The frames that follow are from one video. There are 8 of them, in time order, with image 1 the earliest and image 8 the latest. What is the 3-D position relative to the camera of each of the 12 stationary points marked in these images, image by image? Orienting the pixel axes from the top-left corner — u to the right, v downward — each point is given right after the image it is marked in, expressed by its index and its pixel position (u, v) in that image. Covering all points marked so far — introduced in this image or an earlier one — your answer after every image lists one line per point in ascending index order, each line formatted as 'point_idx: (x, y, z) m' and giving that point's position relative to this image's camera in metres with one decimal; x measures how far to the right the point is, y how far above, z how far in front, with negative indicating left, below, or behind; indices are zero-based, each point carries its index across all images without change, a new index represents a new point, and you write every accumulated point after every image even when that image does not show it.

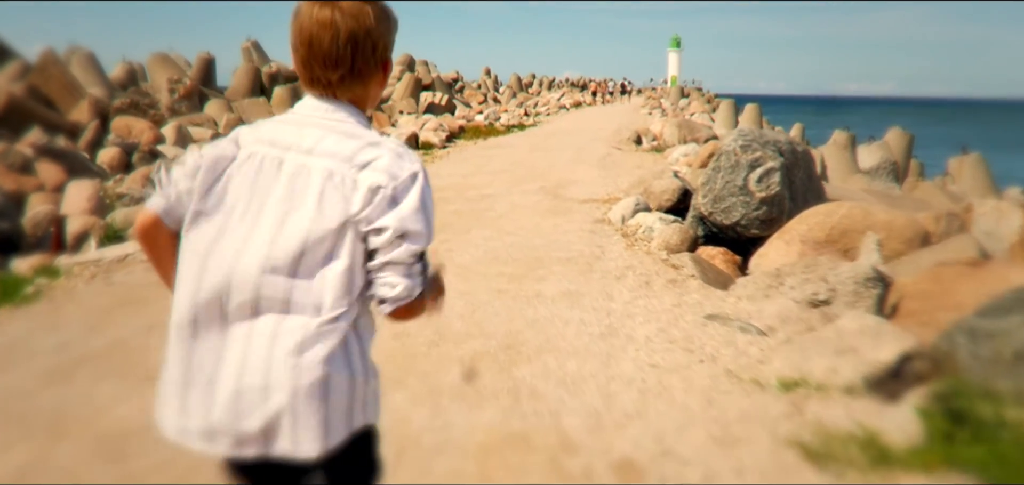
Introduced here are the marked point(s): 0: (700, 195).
0: (+1.5, +0.4, +7.9) m
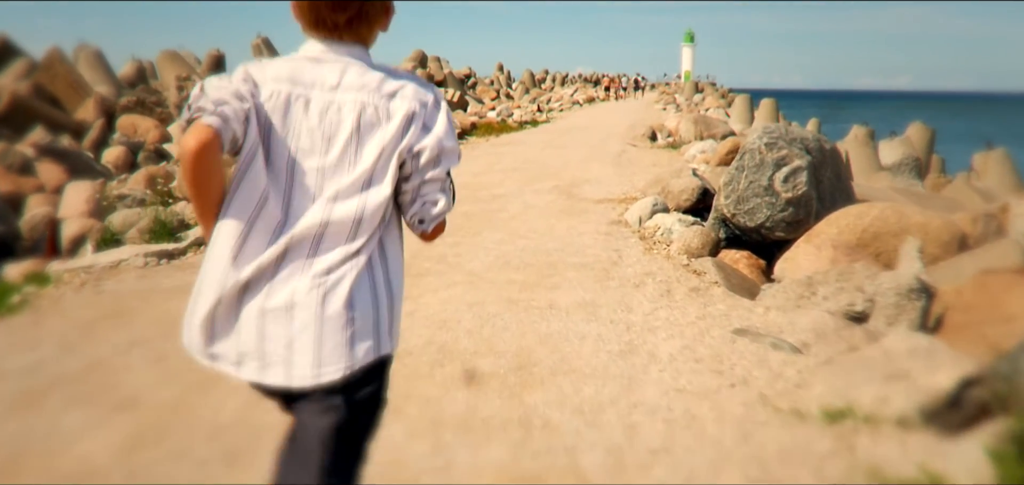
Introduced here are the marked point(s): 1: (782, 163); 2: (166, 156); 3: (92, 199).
0: (+1.5, +0.3, +7.5) m
1: (+1.9, +0.6, +7.3) m
2: (-5.6, +1.4, +16.7) m
3: (-4.3, +0.5, +10.6) m
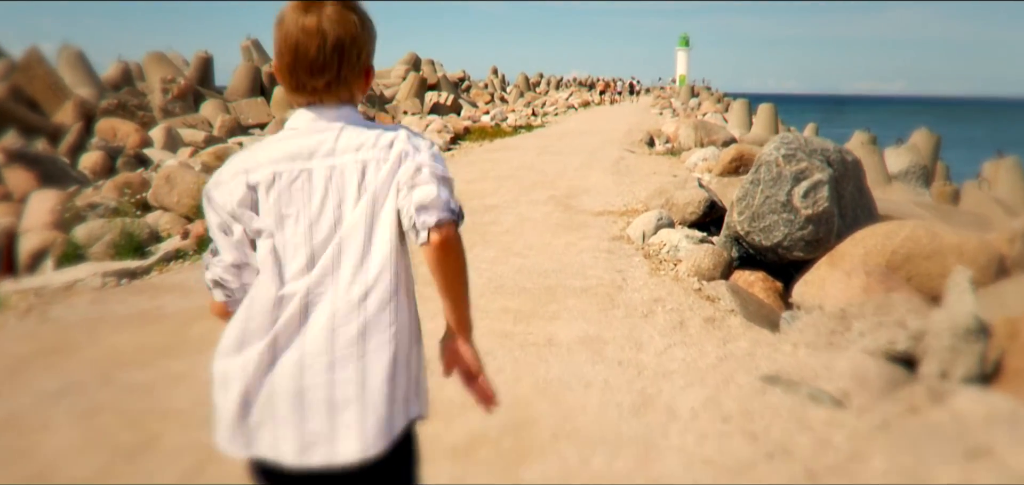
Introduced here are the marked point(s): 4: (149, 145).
0: (+1.5, +0.2, +6.9) m
1: (+1.9, +0.4, +6.7) m
2: (-5.7, +1.3, +16.1) m
3: (-4.4, +0.3, +10.0) m
4: (-6.1, +1.6, +17.3) m
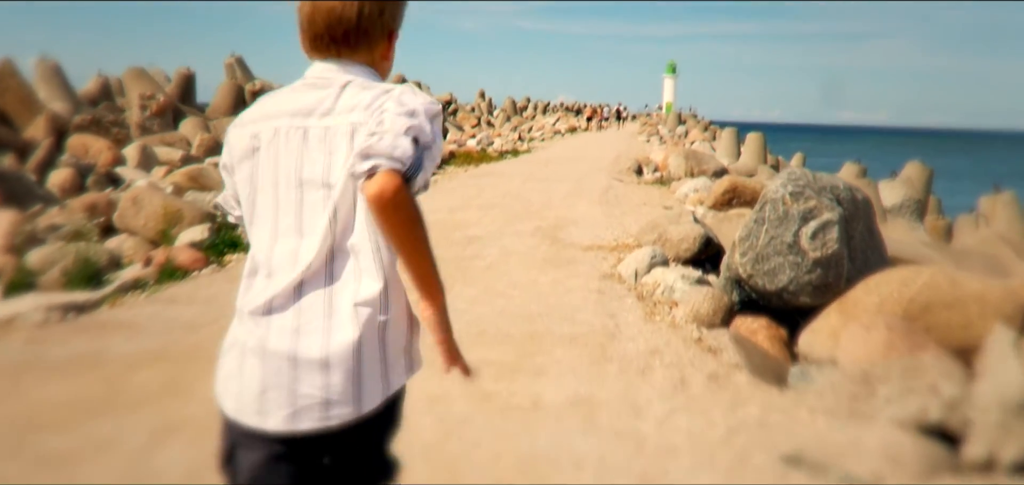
0: (+1.4, -0.1, +6.4) m
1: (+1.8, +0.2, +6.2) m
2: (-5.9, +0.9, +15.5) m
3: (-4.5, +0.1, +9.3) m
4: (-6.3, +1.3, +16.7) m
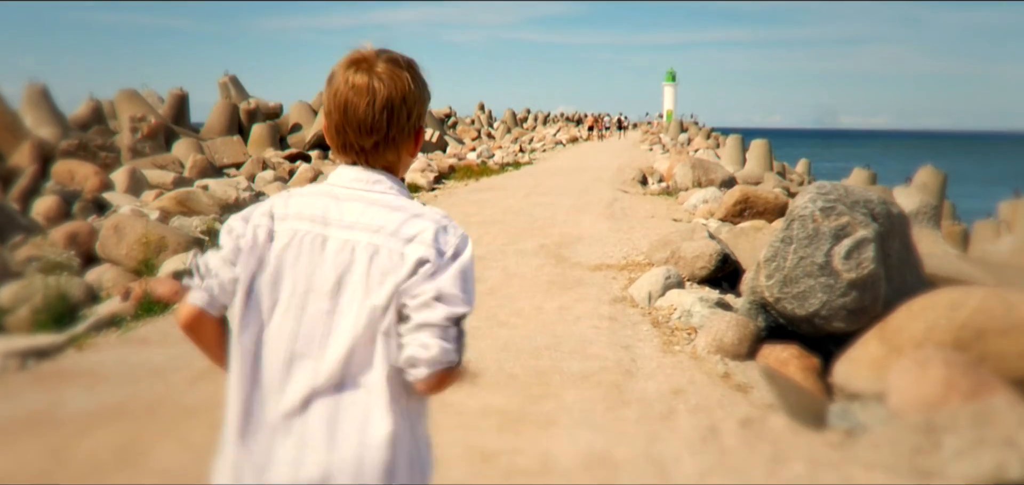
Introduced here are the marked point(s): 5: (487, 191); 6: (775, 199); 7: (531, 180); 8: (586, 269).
0: (+1.4, -0.2, +5.8) m
1: (+1.8, +0.1, +5.6) m
2: (-5.9, +0.5, +14.9) m
3: (-4.5, -0.2, +8.8) m
4: (-6.3, +0.9, +16.1) m
5: (-0.4, +0.8, +16.5) m
6: (+3.3, +0.6, +12.9) m
7: (+0.4, +1.2, +19.2) m
8: (+0.6, -0.2, +8.6) m
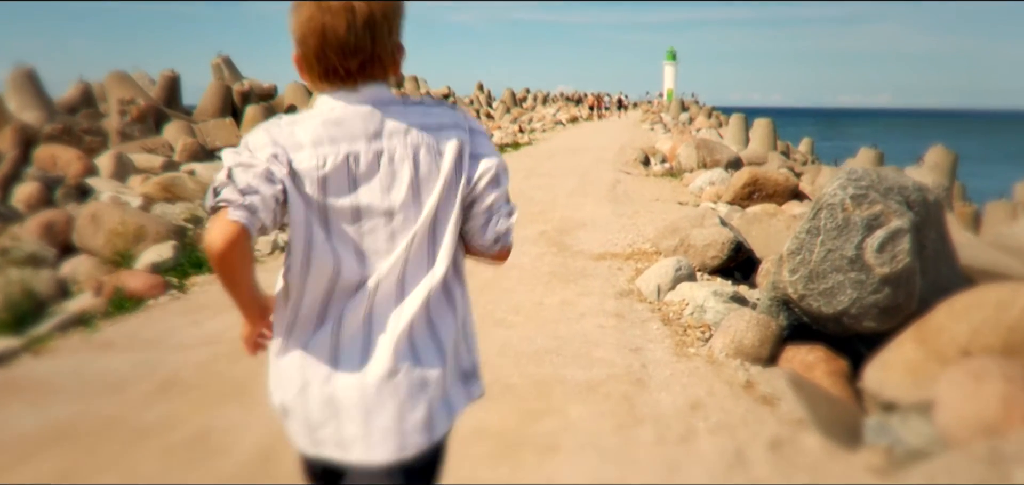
0: (+1.4, -0.1, +5.3) m
1: (+1.8, +0.1, +5.1) m
2: (-5.9, +0.7, +14.4) m
3: (-4.5, -0.1, +8.3) m
4: (-6.3, +1.0, +15.6) m
5: (-0.4, +1.1, +16.0) m
6: (+3.3, +0.8, +12.3) m
7: (+0.3, +1.5, +18.6) m
8: (+0.6, -0.1, +8.1) m
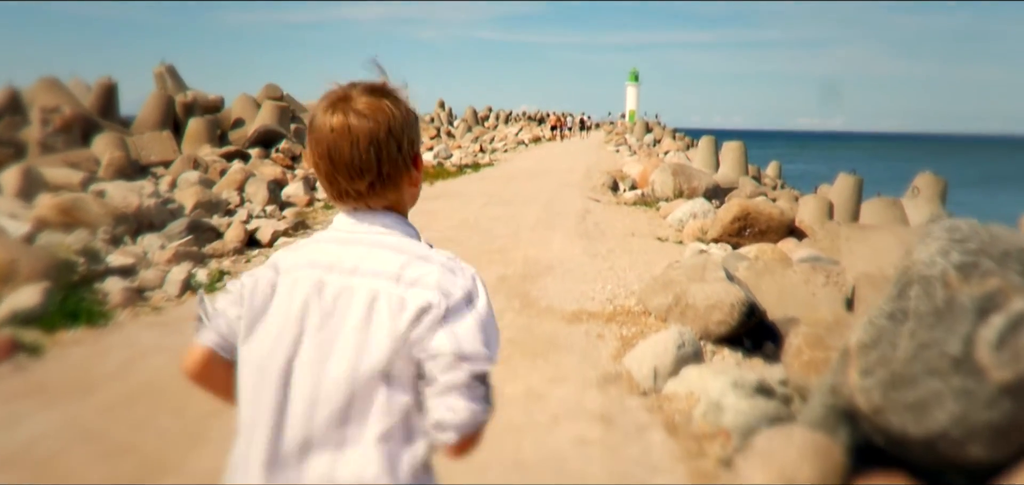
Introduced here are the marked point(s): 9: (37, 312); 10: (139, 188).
0: (+1.2, -0.4, +3.6) m
1: (+1.6, -0.2, +3.5) m
2: (-6.5, +0.3, +12.5) m
3: (-4.8, -0.4, +6.4) m
4: (-6.9, +0.7, +13.6) m
5: (-1.0, +0.6, +14.3) m
6: (+2.8, +0.3, +10.8) m
7: (-0.4, +0.9, +17.0) m
8: (+0.3, -0.5, +6.4) m
9: (-3.3, -0.5, +7.1) m
10: (-4.9, +0.7, +13.4) m
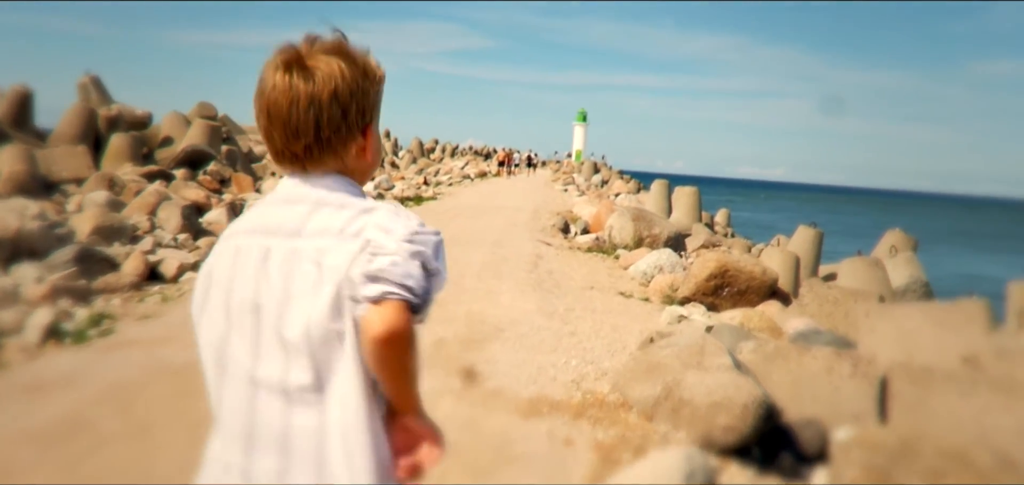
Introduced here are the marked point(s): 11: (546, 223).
0: (+1.1, -0.7, +2.2) m
1: (+1.5, -0.5, +2.0) m
2: (-7.1, +0.1, +10.6) m
3: (-5.1, -0.5, +4.6) m
4: (-7.5, +0.4, +11.7) m
5: (-1.7, +0.1, +12.7) m
6: (+2.3, -0.3, +9.4) m
7: (-1.2, +0.3, +15.4) m
8: (0.0, -0.8, +4.9) m
9: (-3.6, -0.7, +5.4) m
10: (-5.5, +0.4, +11.6) m
11: (+0.6, +0.3, +16.4) m
